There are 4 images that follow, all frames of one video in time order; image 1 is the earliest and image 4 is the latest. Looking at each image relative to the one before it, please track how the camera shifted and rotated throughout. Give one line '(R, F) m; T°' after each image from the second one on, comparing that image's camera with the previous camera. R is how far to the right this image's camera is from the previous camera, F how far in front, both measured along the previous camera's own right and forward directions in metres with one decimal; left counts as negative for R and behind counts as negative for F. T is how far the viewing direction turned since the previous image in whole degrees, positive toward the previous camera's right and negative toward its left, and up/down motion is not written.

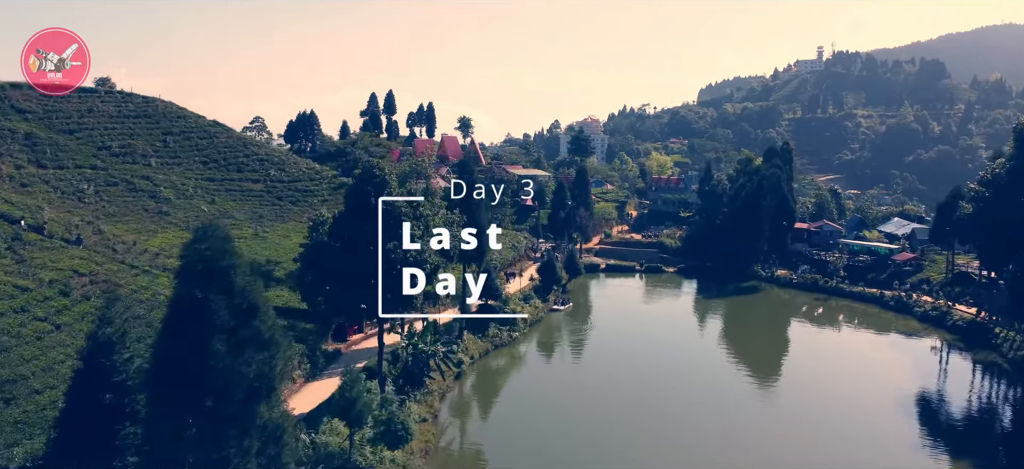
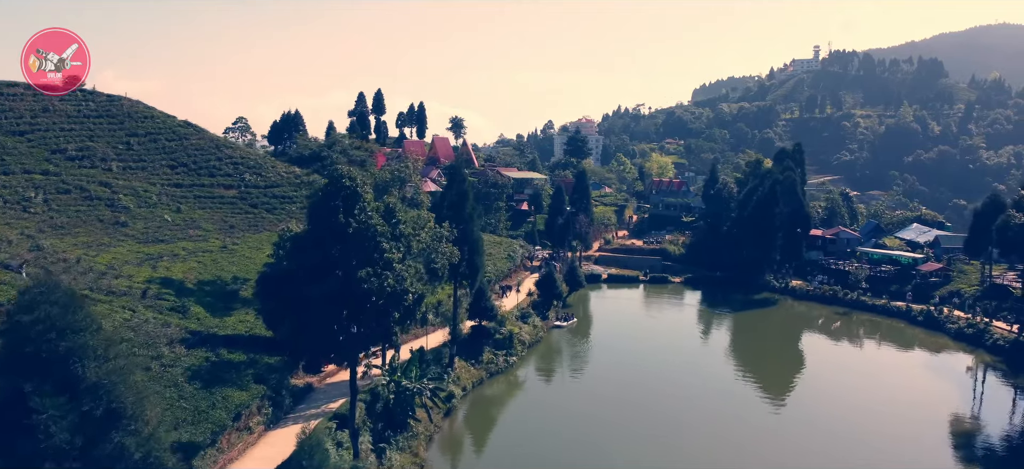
(-0.2, +3.4) m; +1°
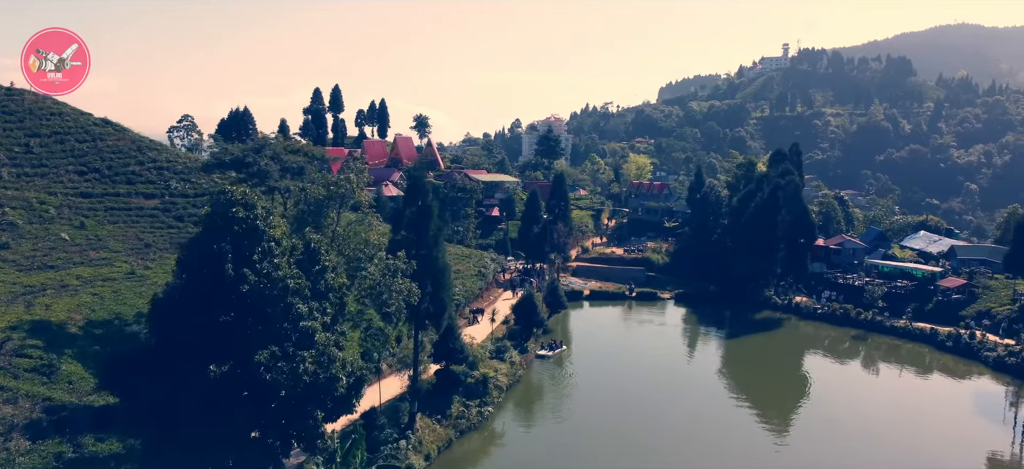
(-0.2, +5.3) m; +3°
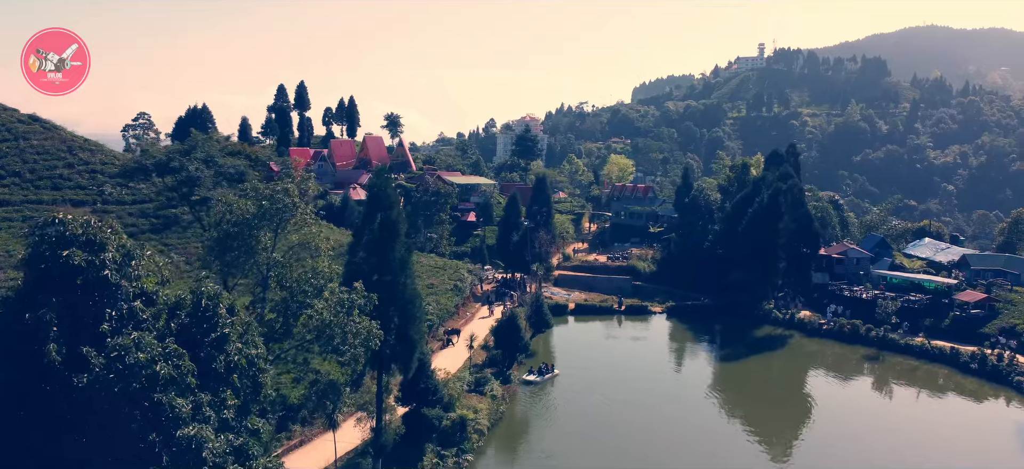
(-0.3, +3.6) m; +2°
